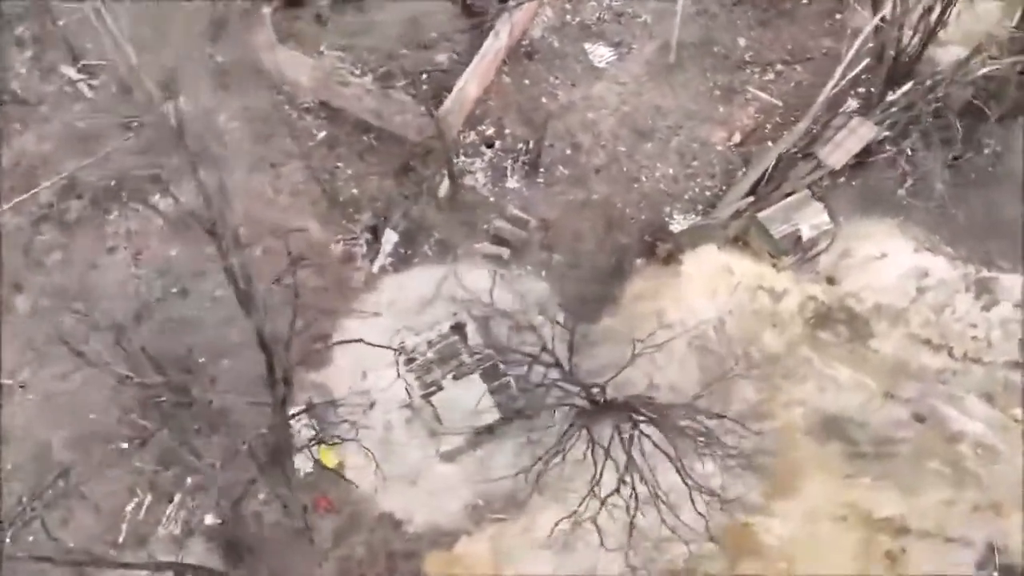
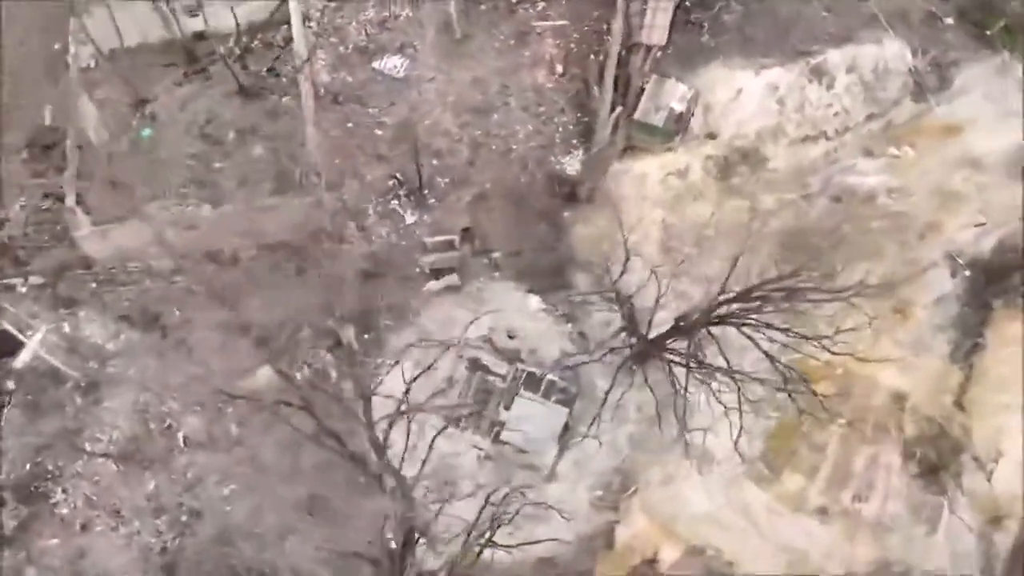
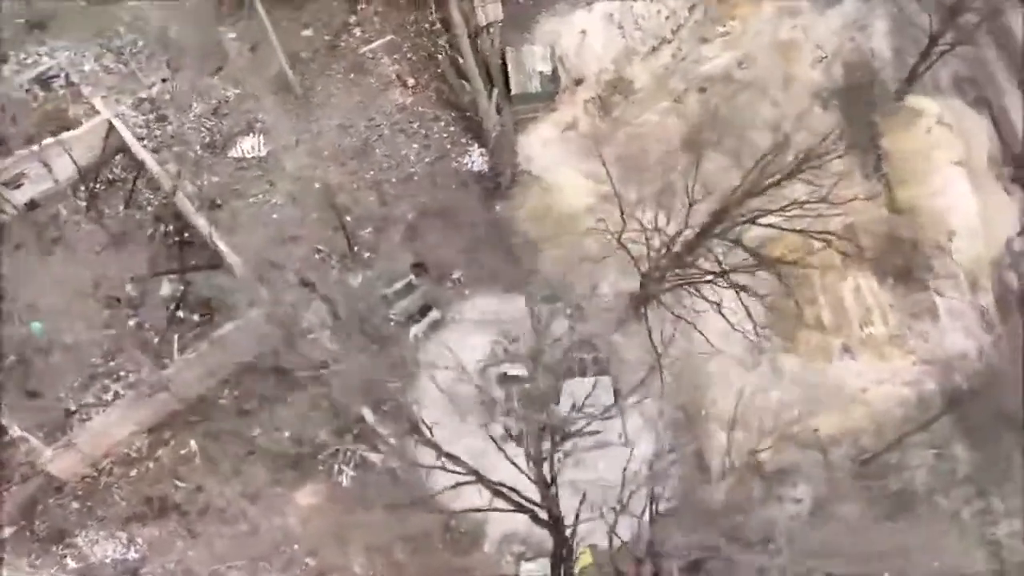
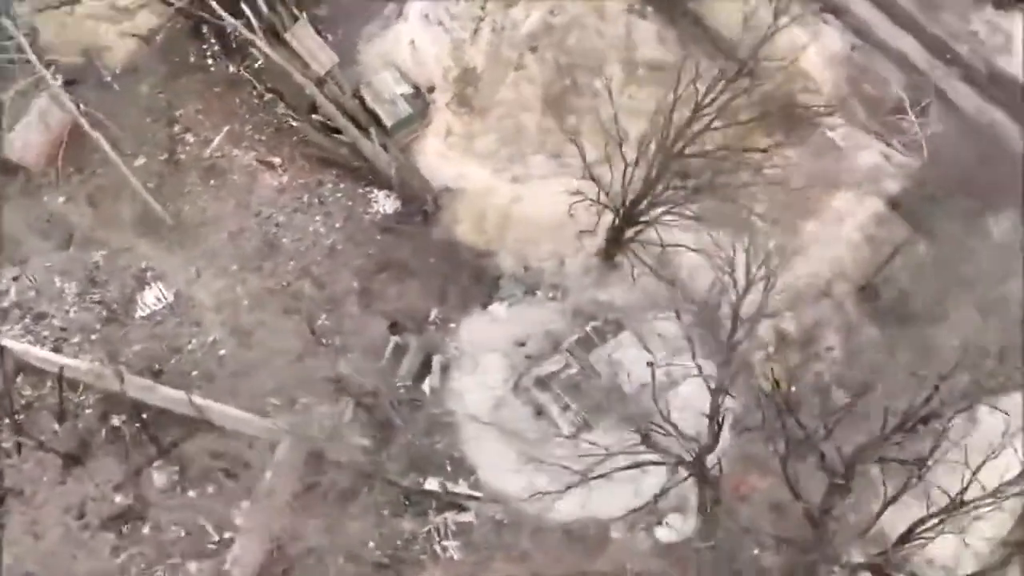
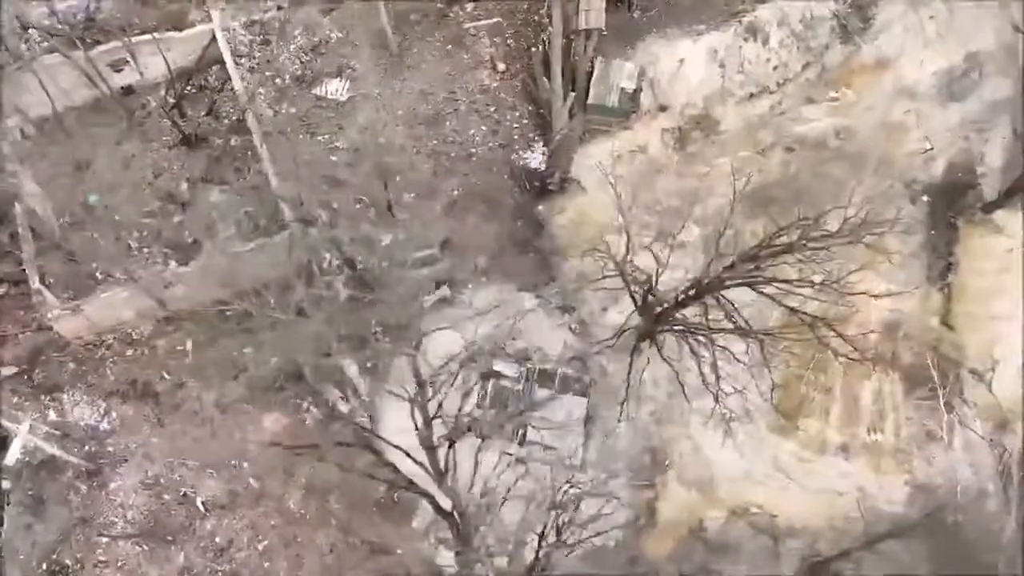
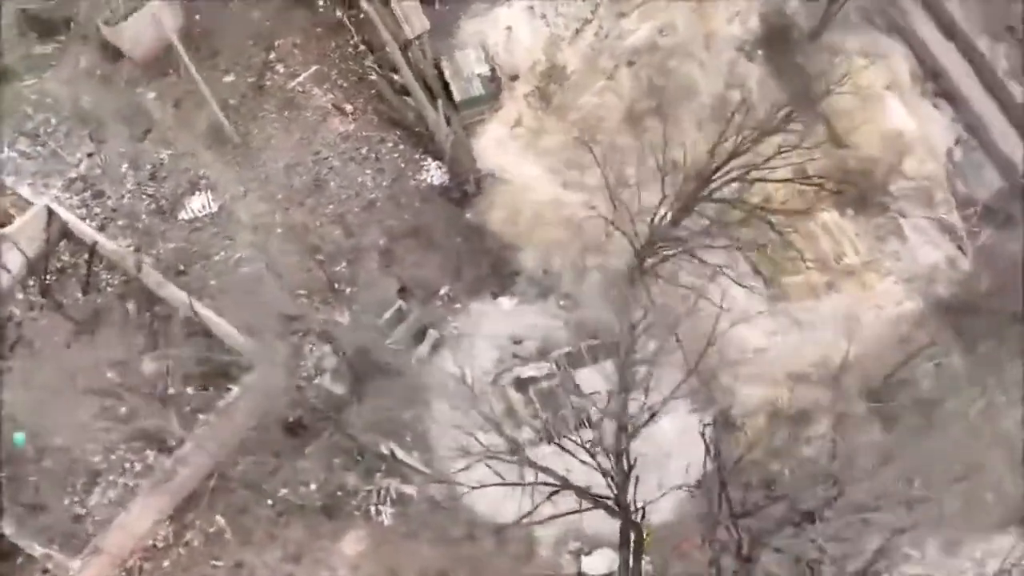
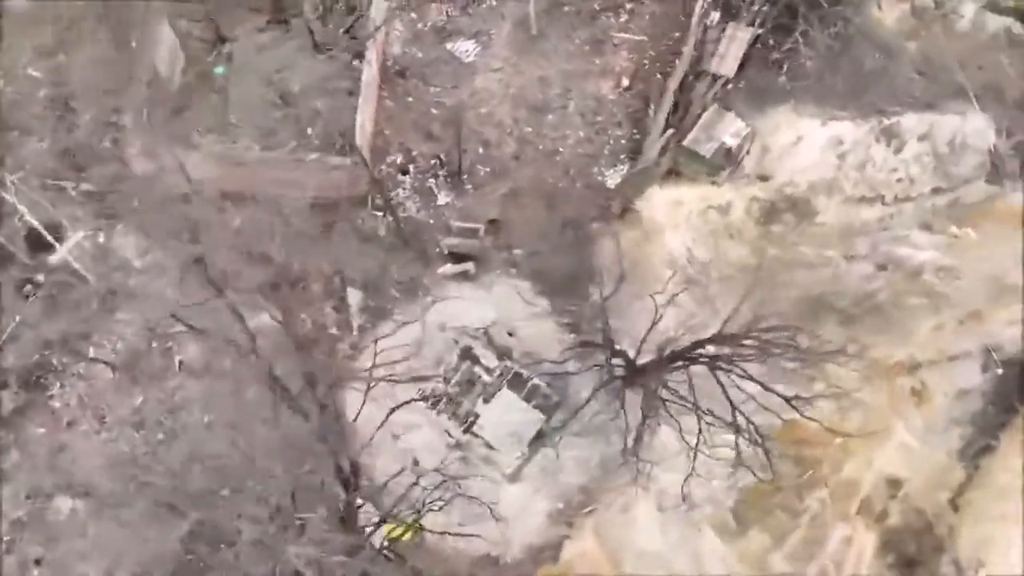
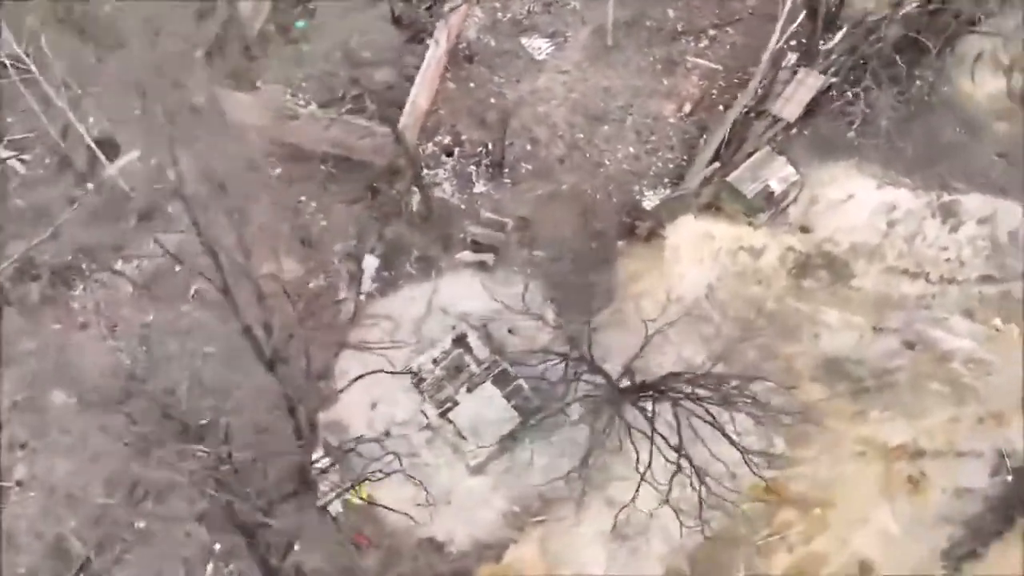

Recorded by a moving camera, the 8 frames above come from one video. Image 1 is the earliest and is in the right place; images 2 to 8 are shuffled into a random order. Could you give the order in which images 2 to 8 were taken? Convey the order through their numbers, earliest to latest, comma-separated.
8, 7, 2, 5, 3, 6, 4
